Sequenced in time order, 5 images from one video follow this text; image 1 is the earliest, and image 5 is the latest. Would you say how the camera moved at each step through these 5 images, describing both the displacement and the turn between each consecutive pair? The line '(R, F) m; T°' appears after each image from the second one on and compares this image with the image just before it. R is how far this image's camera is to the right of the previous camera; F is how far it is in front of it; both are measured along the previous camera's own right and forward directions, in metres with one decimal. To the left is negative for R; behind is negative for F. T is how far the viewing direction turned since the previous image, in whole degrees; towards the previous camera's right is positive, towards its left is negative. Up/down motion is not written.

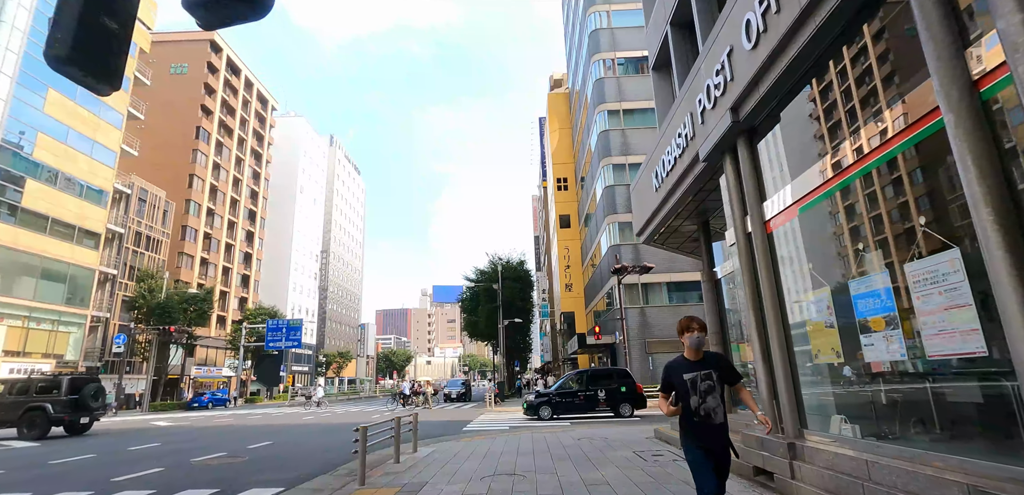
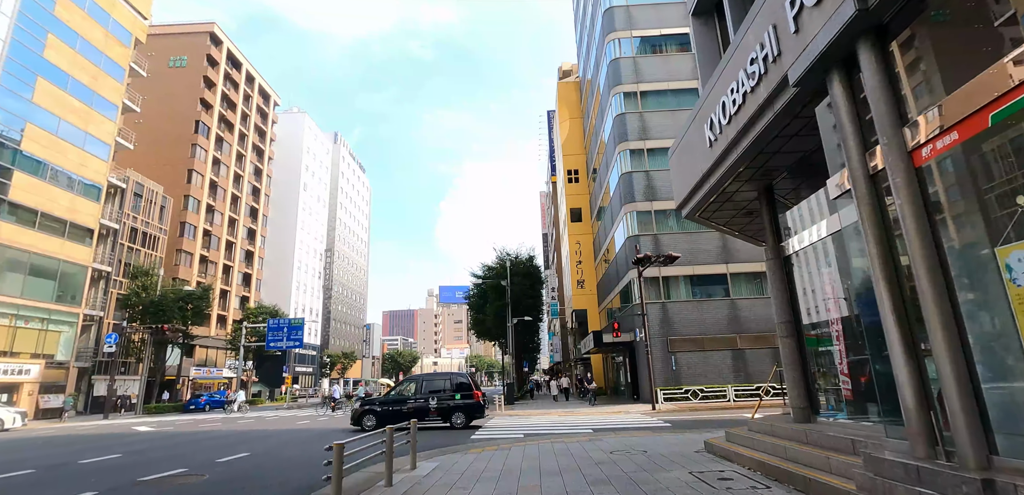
(-0.2, +2.0) m; -1°
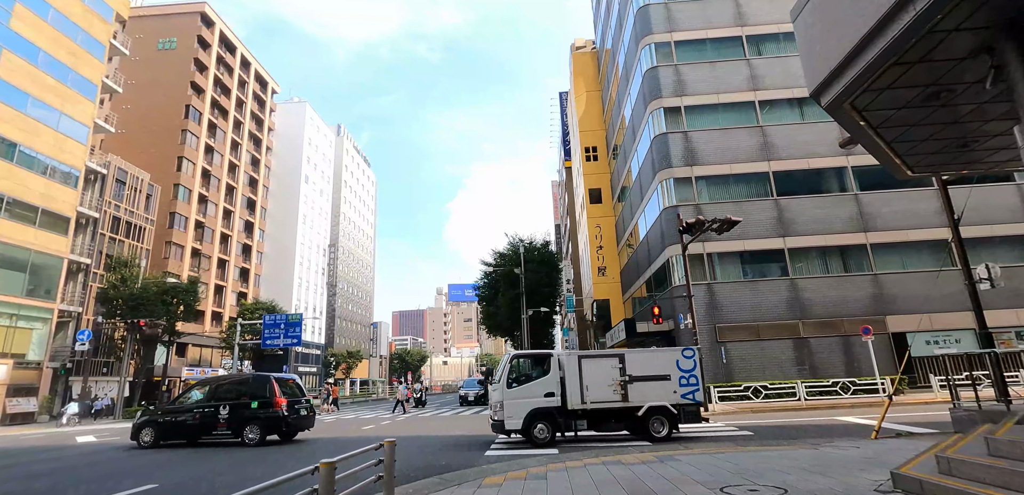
(-0.4, +4.0) m; -1°
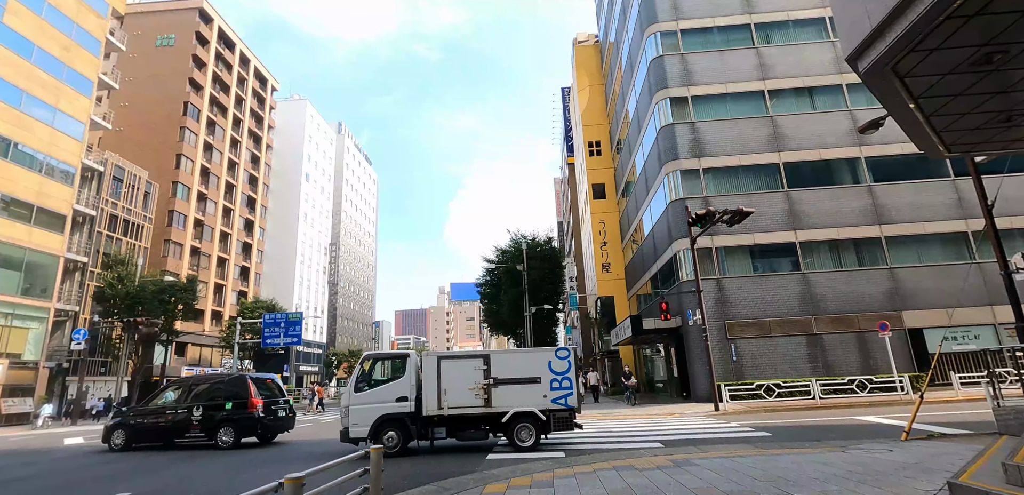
(0.0, +0.7) m; 0°
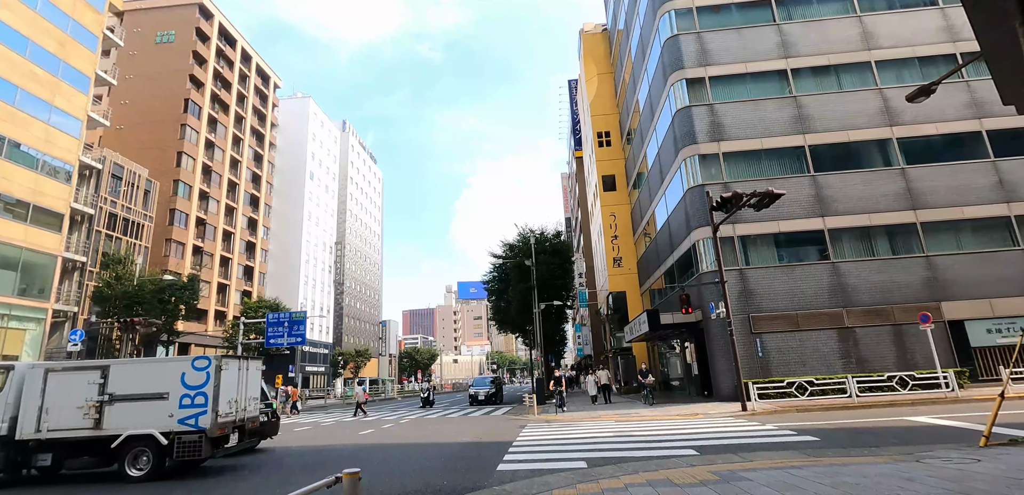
(-0.1, +1.2) m; -1°
